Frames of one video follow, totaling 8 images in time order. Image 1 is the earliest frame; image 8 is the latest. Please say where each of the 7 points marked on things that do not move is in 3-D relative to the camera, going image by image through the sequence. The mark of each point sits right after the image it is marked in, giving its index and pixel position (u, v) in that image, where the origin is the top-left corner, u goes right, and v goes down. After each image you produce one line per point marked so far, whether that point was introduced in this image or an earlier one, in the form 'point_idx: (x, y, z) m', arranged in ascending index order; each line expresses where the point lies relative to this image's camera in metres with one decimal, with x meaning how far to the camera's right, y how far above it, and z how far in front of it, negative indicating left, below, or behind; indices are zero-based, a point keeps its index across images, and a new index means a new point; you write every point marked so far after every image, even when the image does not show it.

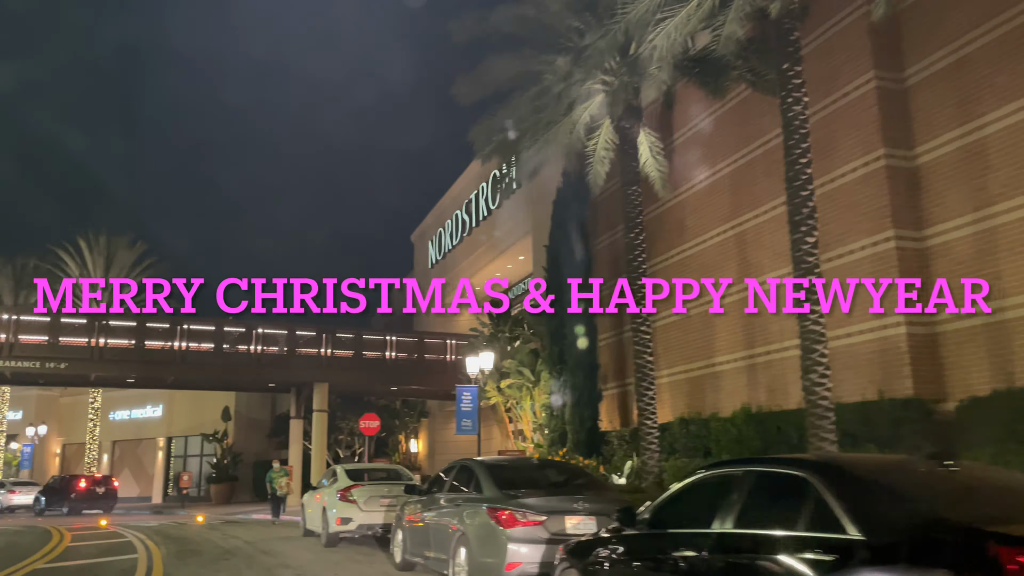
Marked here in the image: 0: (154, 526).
0: (-8.5, -5.7, +19.6) m
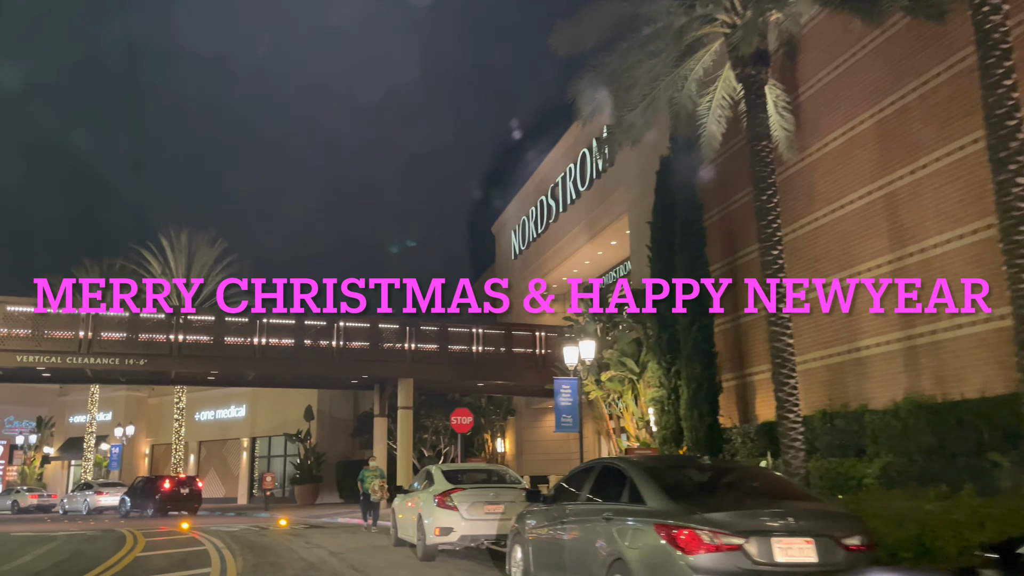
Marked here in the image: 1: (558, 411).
0: (-6.1, -5.4, +18.2) m
1: (+1.1, -2.8, +18.8) m
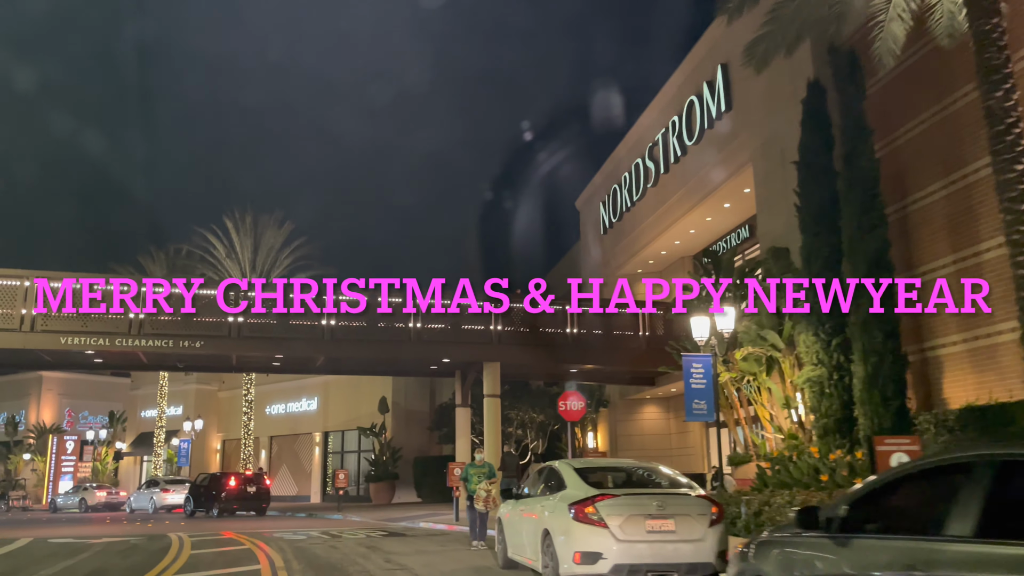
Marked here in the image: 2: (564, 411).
0: (-3.9, -4.7, +15.2) m
1: (+3.3, -2.0, +15.2) m
2: (+0.9, -2.2, +14.3) m
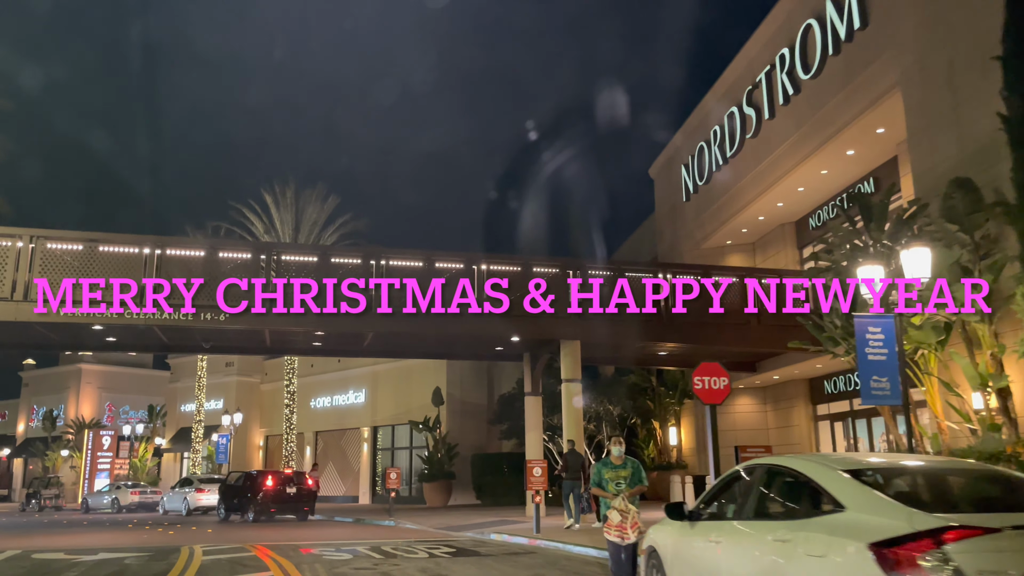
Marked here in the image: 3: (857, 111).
0: (-2.3, -3.9, +11.6) m
1: (+4.8, -1.1, +11.2) m
2: (+2.4, -1.3, +10.4) m
3: (+7.7, +4.0, +18.3) m
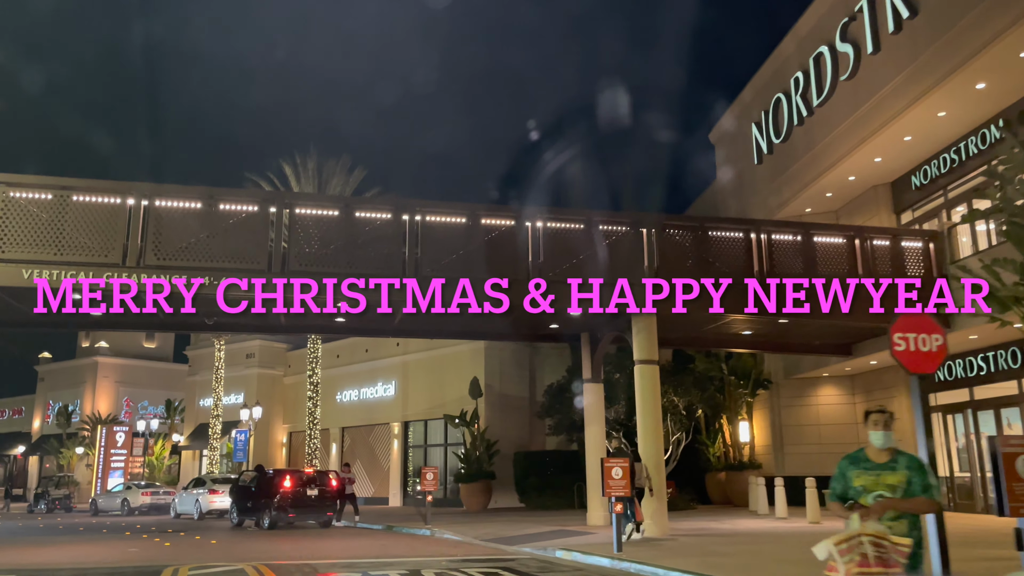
0: (-1.4, -3.2, +8.4) m
1: (+5.7, -0.3, +7.7) m
2: (+3.3, -0.6, +7.0) m
3: (+8.9, +4.8, +14.7) m
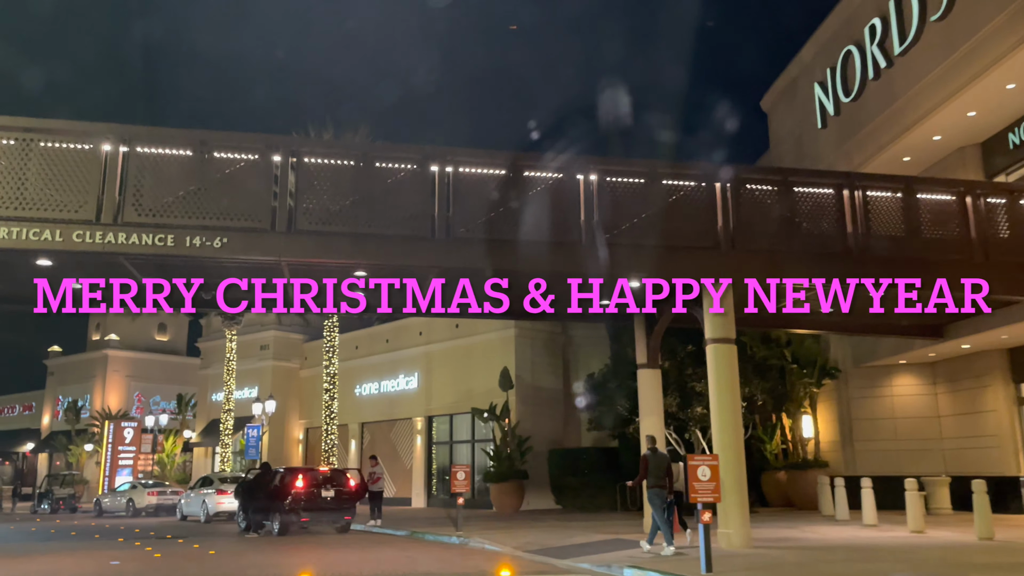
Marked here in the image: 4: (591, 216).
0: (-0.7, -2.6, +5.9) m
1: (+6.3, +0.2, +5.1) m
2: (+3.9, 0.0, +4.4) m
3: (+9.6, +5.4, +12.0) m
4: (+1.3, +1.1, +13.0) m
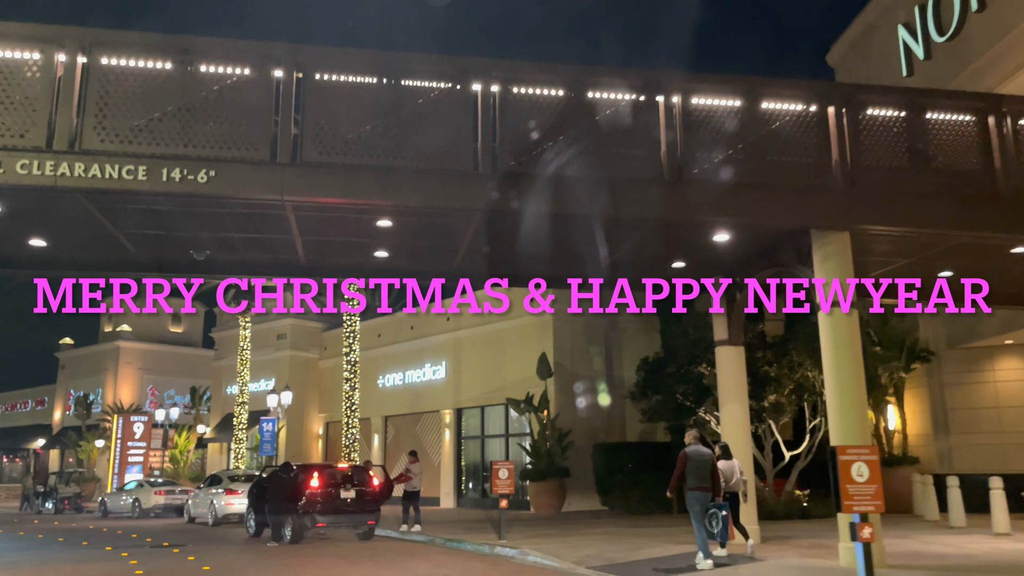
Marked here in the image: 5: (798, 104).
0: (-0.1, -2.0, +3.3) m
1: (+6.9, +0.8, +2.3) m
2: (+4.5, +0.6, +1.7) m
3: (+10.4, +6.0, +9.1) m
4: (+2.0, +1.8, +10.4) m
5: (+3.7, +2.4, +10.6) m
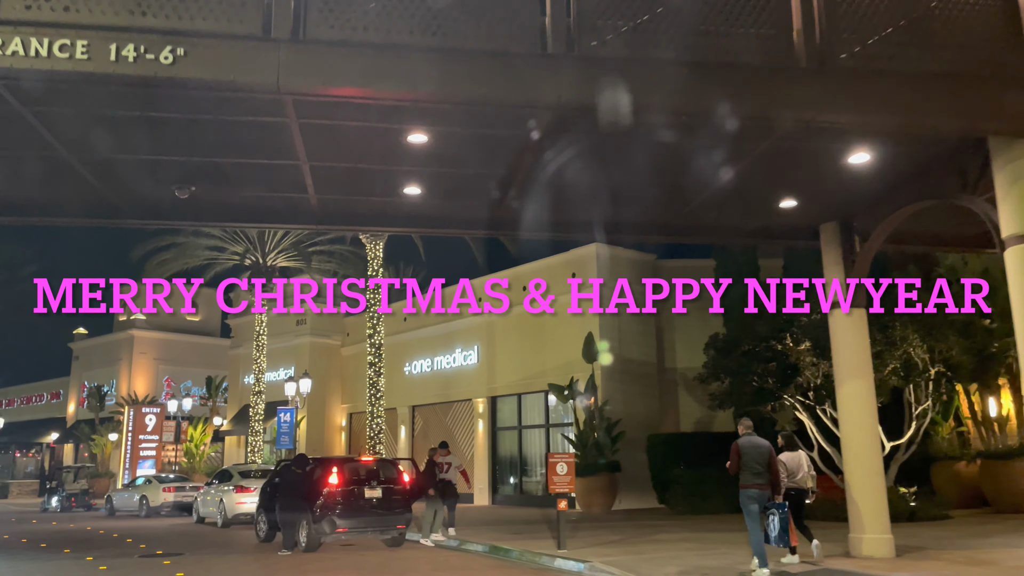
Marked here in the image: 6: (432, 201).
0: (+0.5, -1.4, +0.7) m
1: (+7.4, +1.5, -0.6) m
2: (+5.0, +1.2, -1.1) m
3: (+11.0, +6.7, +6.1) m
4: (+2.8, +2.4, +7.6) m
5: (+4.4, +3.0, +7.8) m
6: (-1.0, +1.0, +10.3) m
